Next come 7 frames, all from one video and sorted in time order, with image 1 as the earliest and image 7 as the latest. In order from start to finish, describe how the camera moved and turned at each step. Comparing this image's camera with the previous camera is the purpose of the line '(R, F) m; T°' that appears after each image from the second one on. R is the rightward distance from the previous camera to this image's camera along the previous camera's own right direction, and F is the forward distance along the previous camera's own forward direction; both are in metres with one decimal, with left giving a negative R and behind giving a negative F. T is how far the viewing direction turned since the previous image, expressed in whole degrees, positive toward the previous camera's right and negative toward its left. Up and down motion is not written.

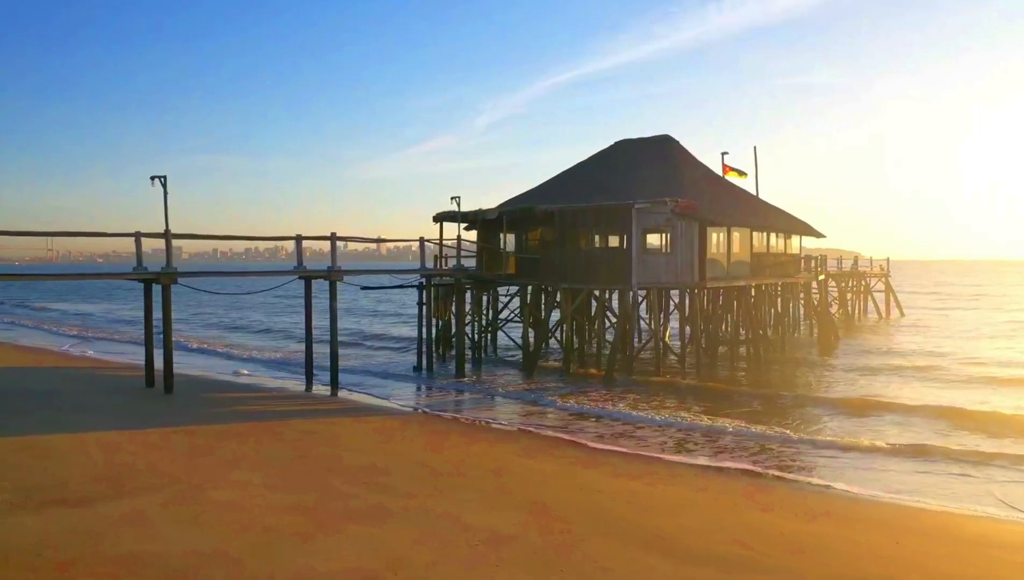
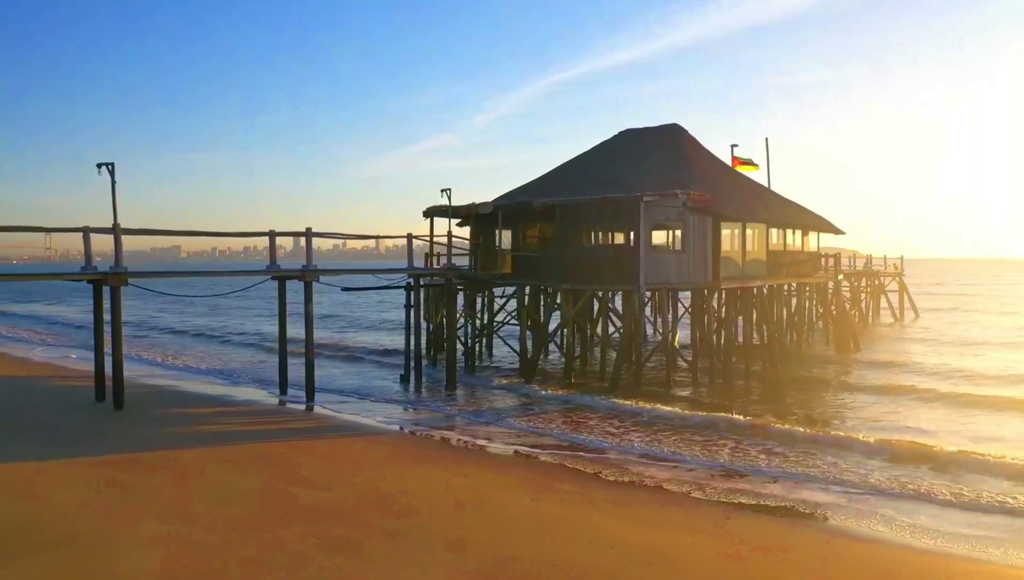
(+0.1, +1.8) m; 0°
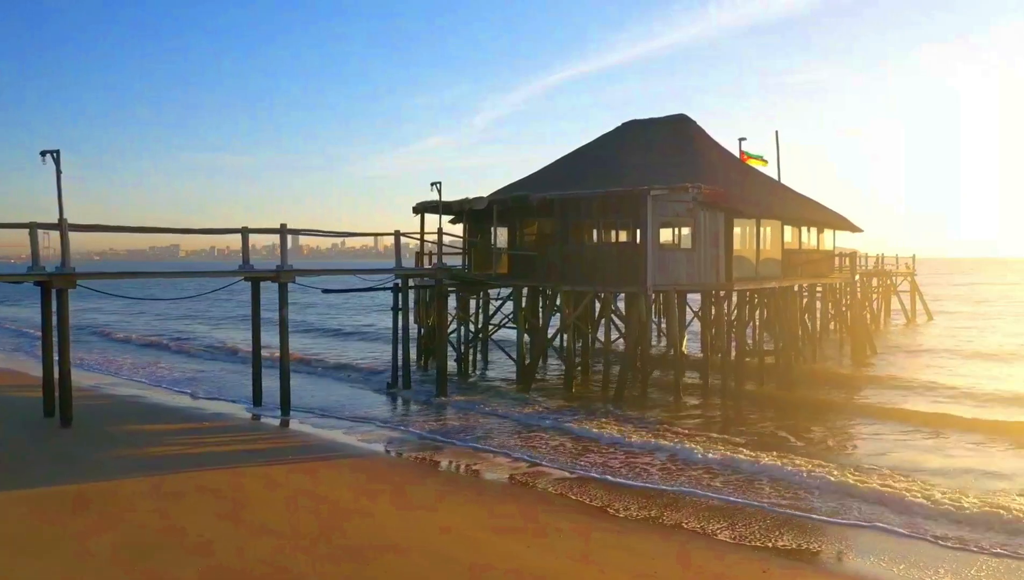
(+0.1, +1.5) m; 0°
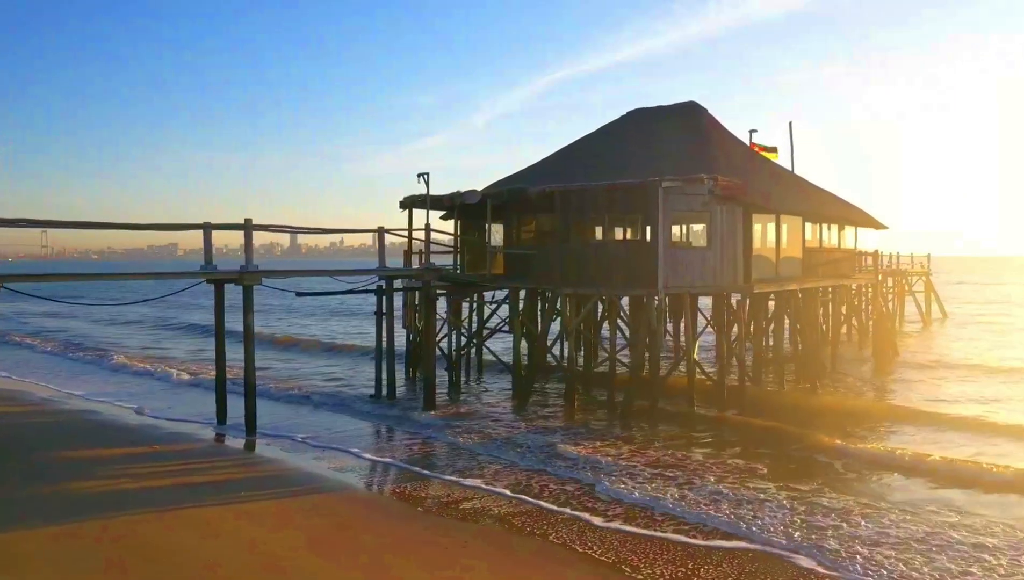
(+0.1, +1.7) m; 0°
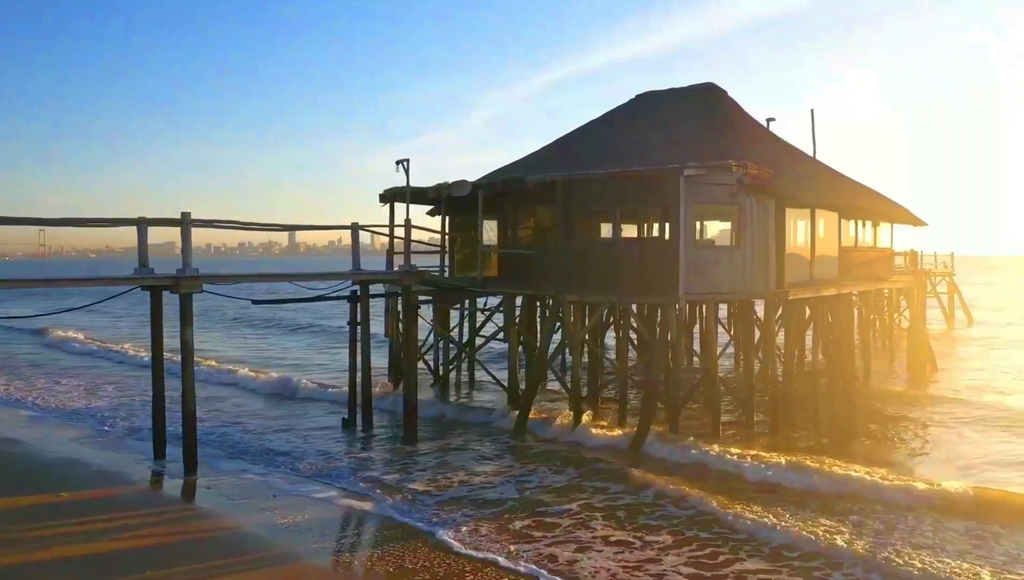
(+0.1, +2.3) m; 0°
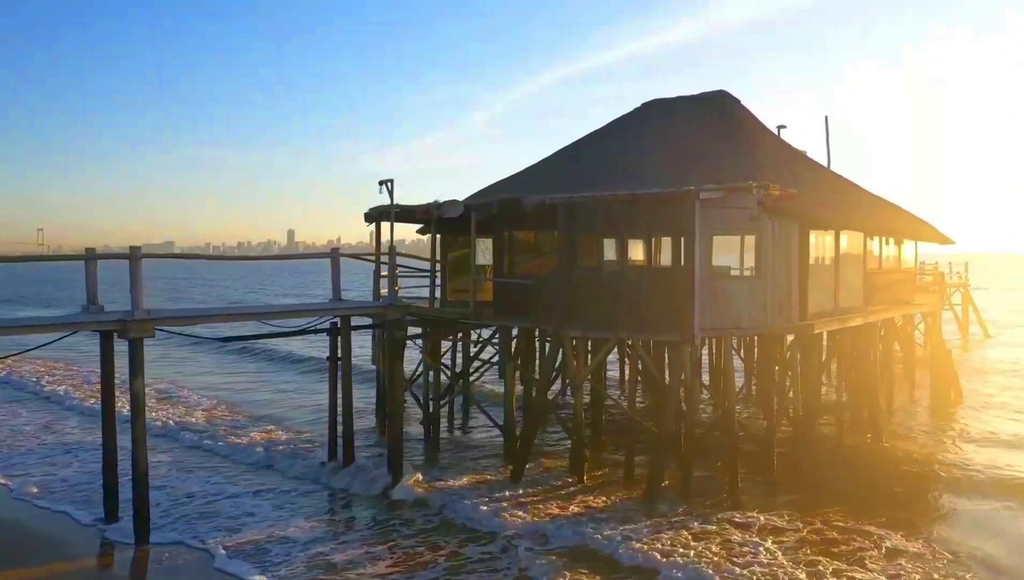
(+0.1, +1.3) m; 0°
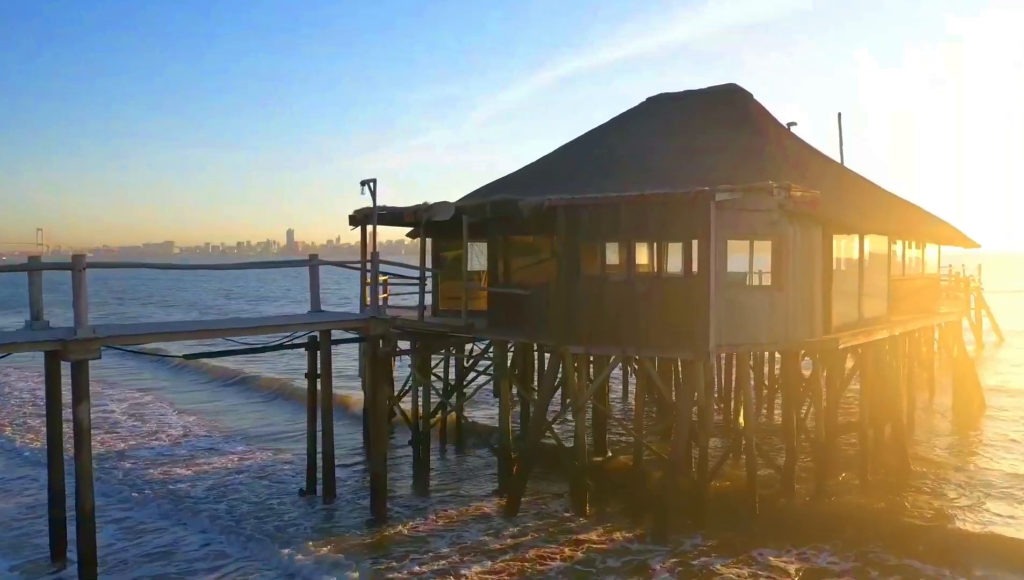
(+0.1, +1.1) m; 0°
